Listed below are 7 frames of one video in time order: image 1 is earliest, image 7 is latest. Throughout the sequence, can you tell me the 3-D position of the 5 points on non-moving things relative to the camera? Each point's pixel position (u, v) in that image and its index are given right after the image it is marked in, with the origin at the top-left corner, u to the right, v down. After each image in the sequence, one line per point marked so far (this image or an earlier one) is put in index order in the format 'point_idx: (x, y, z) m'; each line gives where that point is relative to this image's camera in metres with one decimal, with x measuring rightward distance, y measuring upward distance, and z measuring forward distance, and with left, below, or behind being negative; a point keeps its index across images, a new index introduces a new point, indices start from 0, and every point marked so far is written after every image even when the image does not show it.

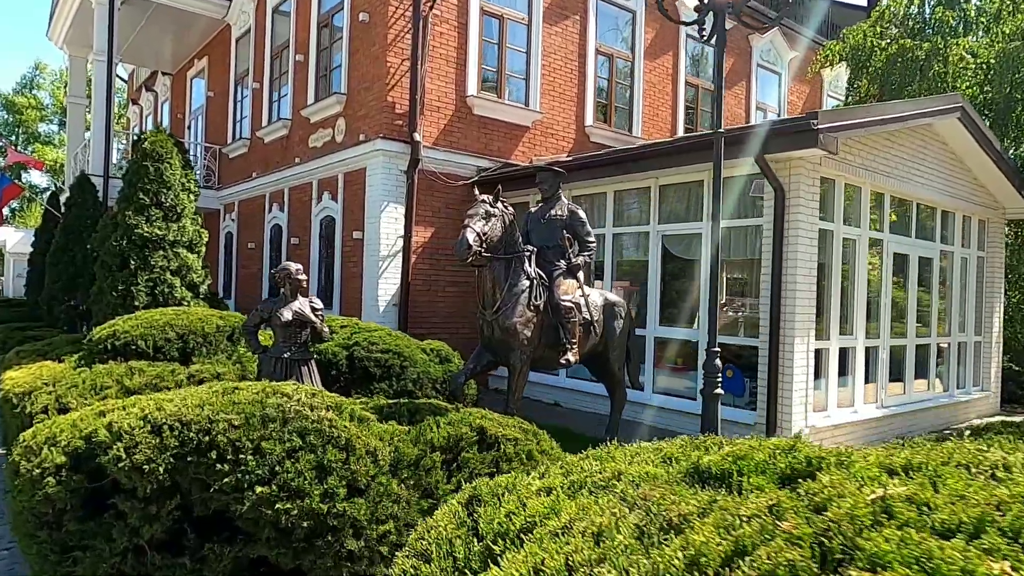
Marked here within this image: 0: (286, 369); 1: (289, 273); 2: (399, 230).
0: (-1.9, -0.7, +5.8) m
1: (-1.9, +0.1, +5.8) m
2: (-1.8, +0.9, +10.9) m
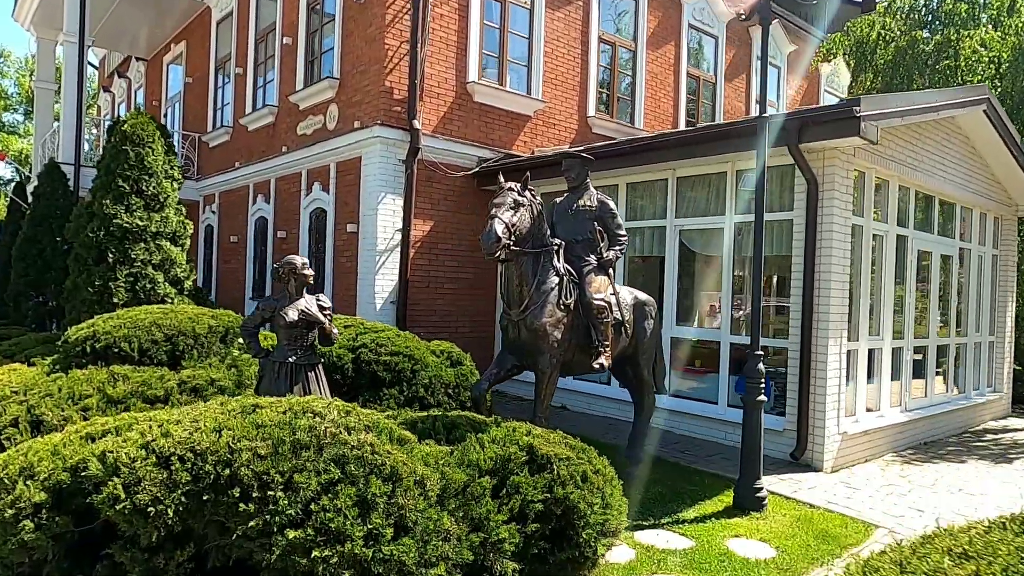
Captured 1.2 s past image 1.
0: (-1.6, -0.7, +5.2) m
1: (-1.6, +0.2, +5.2) m
2: (-1.7, +1.0, +10.2) m
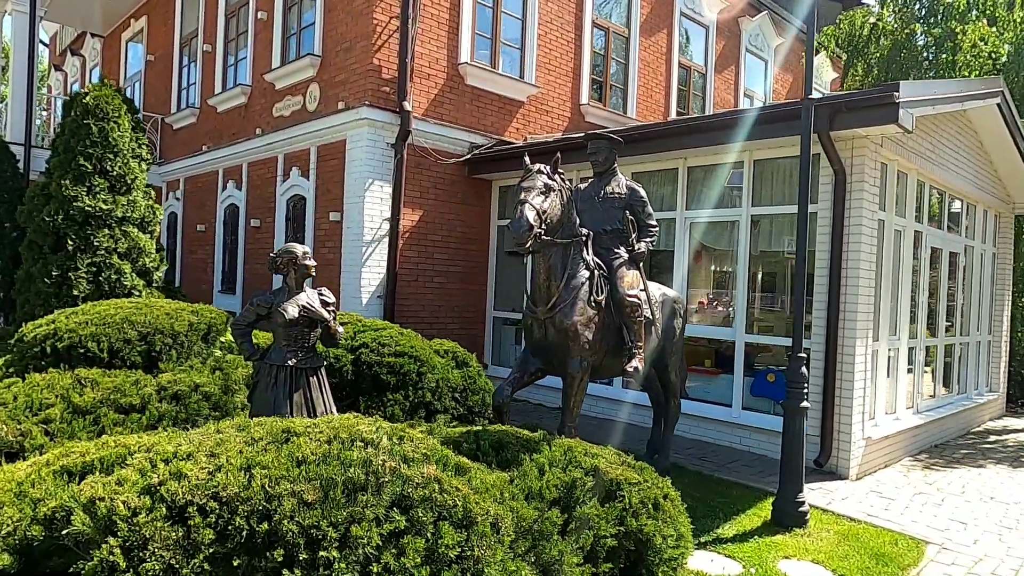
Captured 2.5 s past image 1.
0: (-1.4, -0.6, +4.5) m
1: (-1.4, +0.2, +4.5) m
2: (-1.8, +1.1, +9.6) m
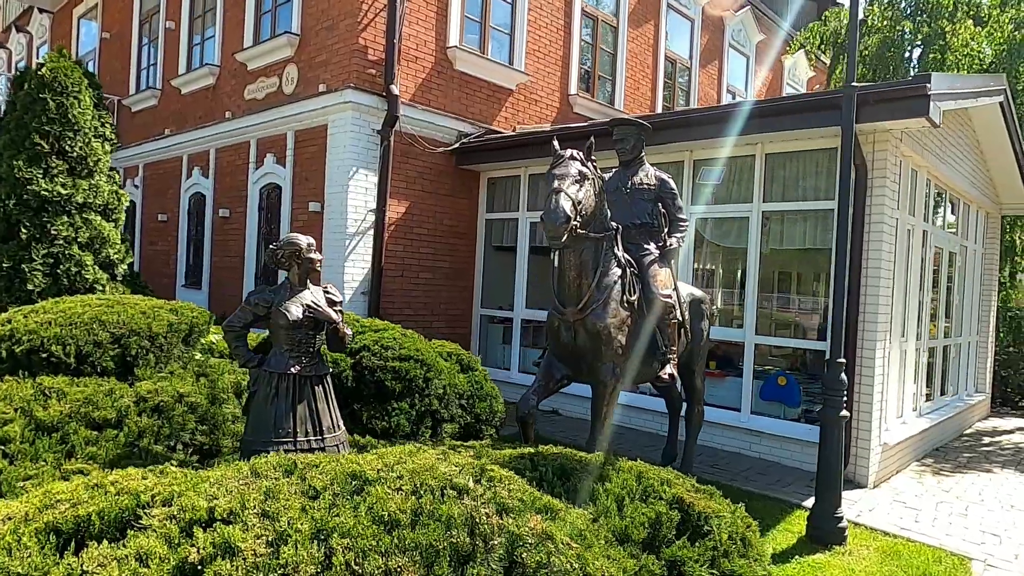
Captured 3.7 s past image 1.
0: (-1.2, -0.6, +3.9) m
1: (-1.2, +0.2, +4.0) m
2: (-1.8, +1.1, +9.0) m
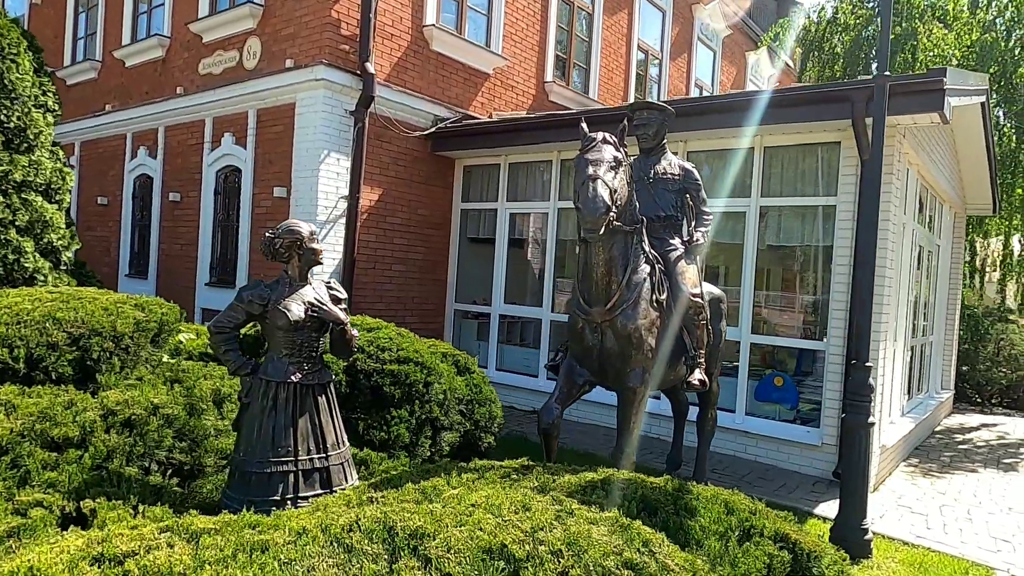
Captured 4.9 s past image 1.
0: (-1.1, -0.6, +3.4) m
1: (-1.1, +0.2, +3.4) m
2: (-2.1, +1.2, +8.3) m
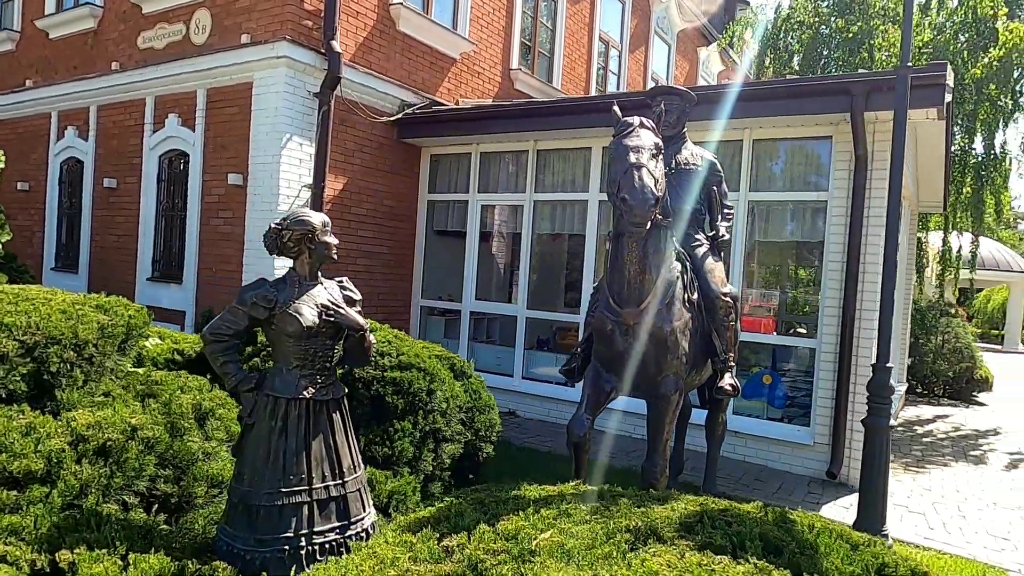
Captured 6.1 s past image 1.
0: (-0.9, -0.6, +2.9) m
1: (-0.8, +0.2, +2.9) m
2: (-2.3, +1.2, +7.7) m
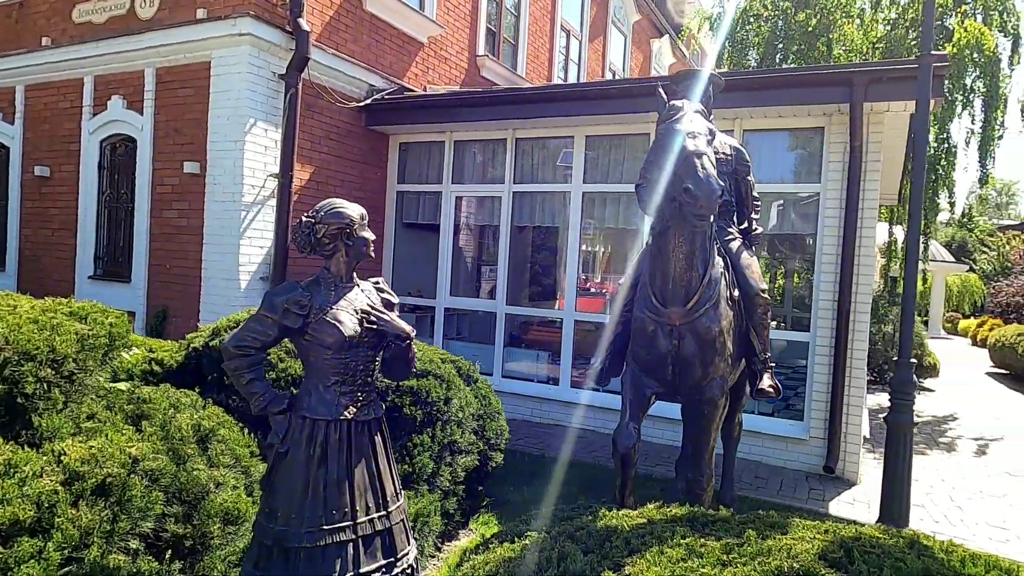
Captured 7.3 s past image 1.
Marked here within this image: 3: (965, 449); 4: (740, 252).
0: (-0.6, -0.6, +2.5) m
1: (-0.6, +0.2, +2.5) m
2: (-2.5, +1.3, +7.1) m
3: (+5.4, -1.9, +8.3) m
4: (+1.3, +0.2, +4.0) m
